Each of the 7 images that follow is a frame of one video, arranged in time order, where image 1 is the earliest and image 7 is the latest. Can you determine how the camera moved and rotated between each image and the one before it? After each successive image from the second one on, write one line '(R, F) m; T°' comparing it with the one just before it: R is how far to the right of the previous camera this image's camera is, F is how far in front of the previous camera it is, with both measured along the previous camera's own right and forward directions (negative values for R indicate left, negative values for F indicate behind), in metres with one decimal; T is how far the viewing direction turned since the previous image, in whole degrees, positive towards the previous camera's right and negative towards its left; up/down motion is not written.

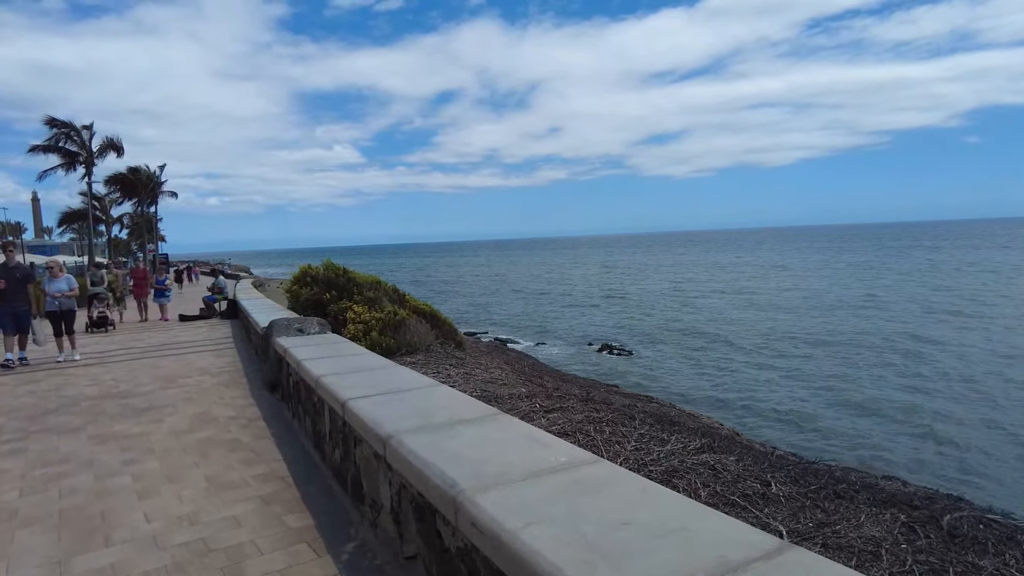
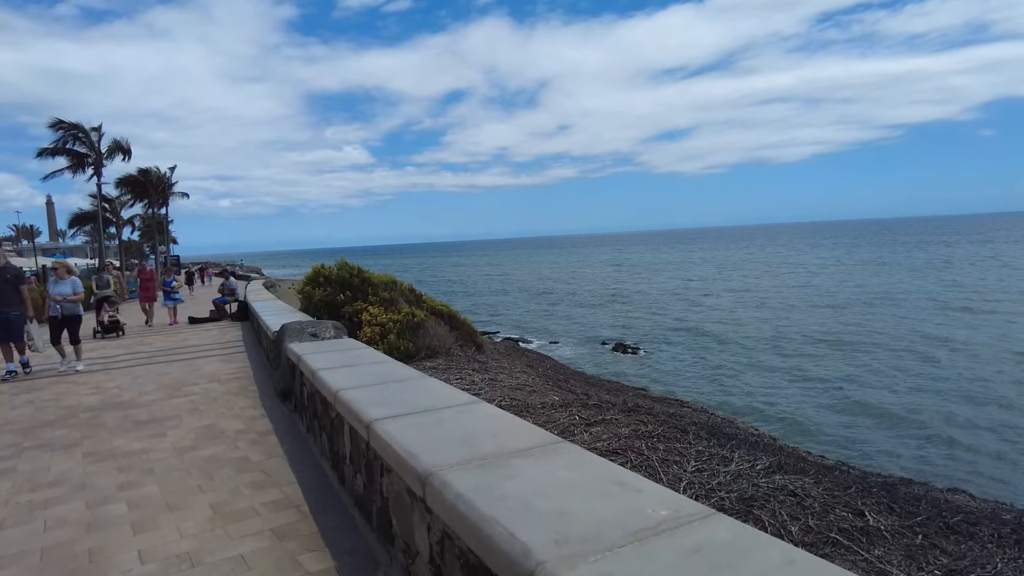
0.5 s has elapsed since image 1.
(-0.2, +0.6) m; -1°
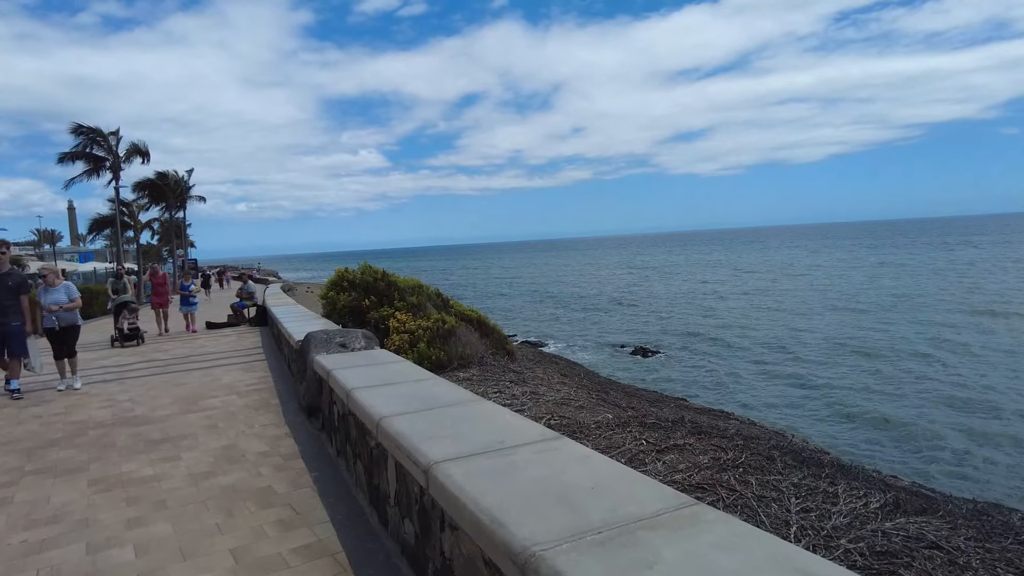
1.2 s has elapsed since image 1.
(-0.3, +0.6) m; -1°
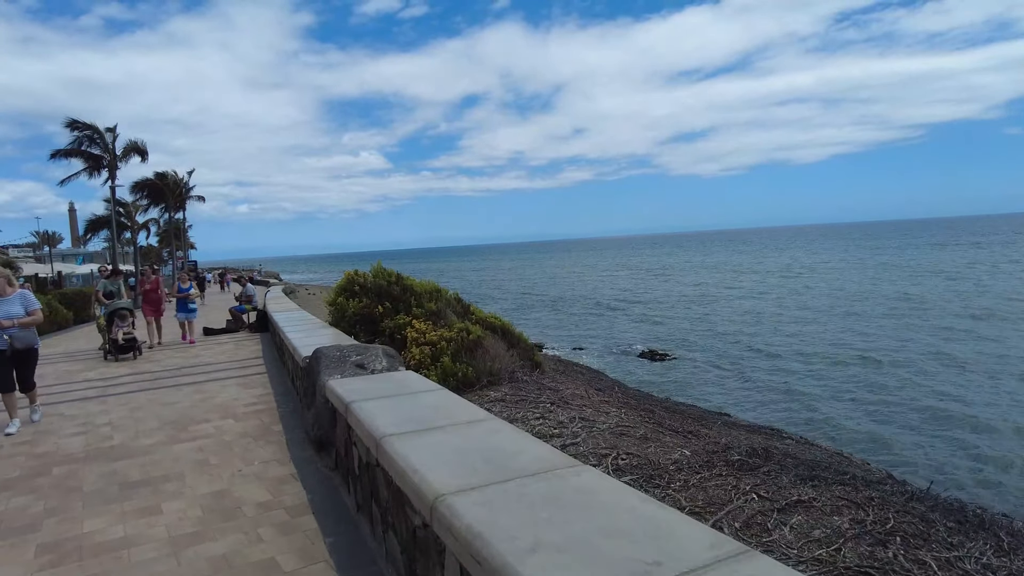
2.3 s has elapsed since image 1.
(-0.4, +1.0) m; 0°
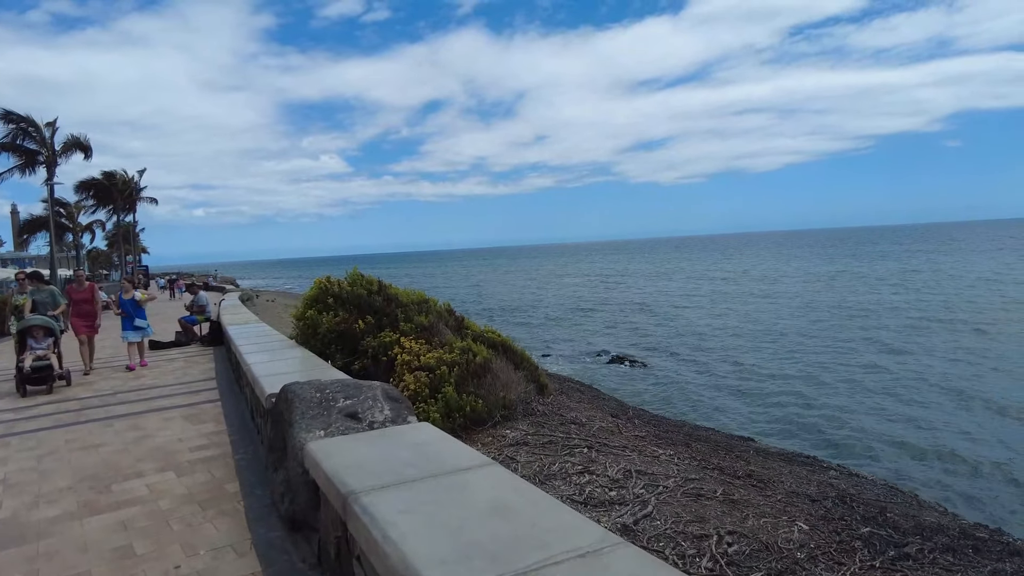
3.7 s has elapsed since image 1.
(-0.5, +1.4) m; +3°
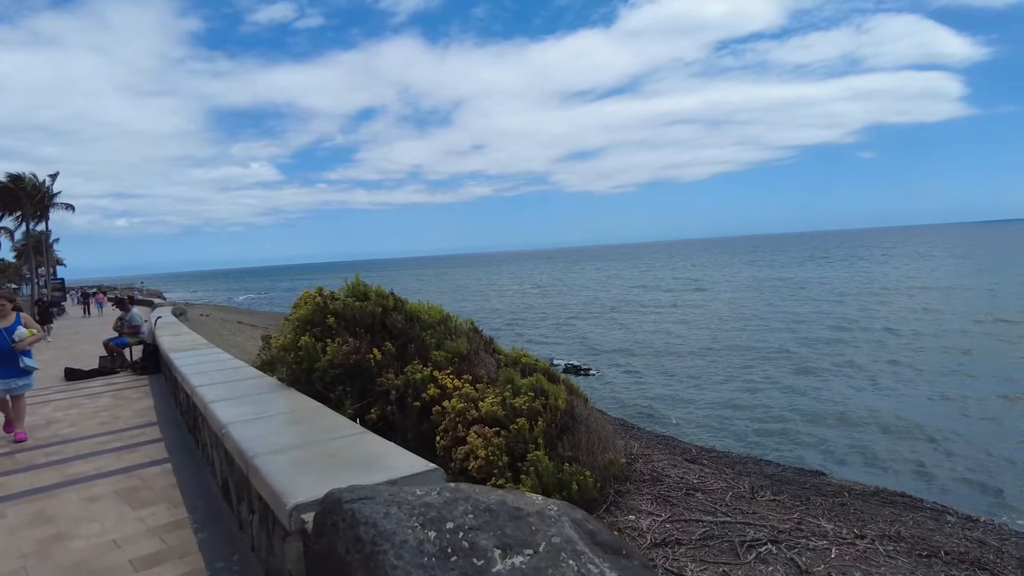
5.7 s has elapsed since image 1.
(-1.0, +1.8) m; +5°
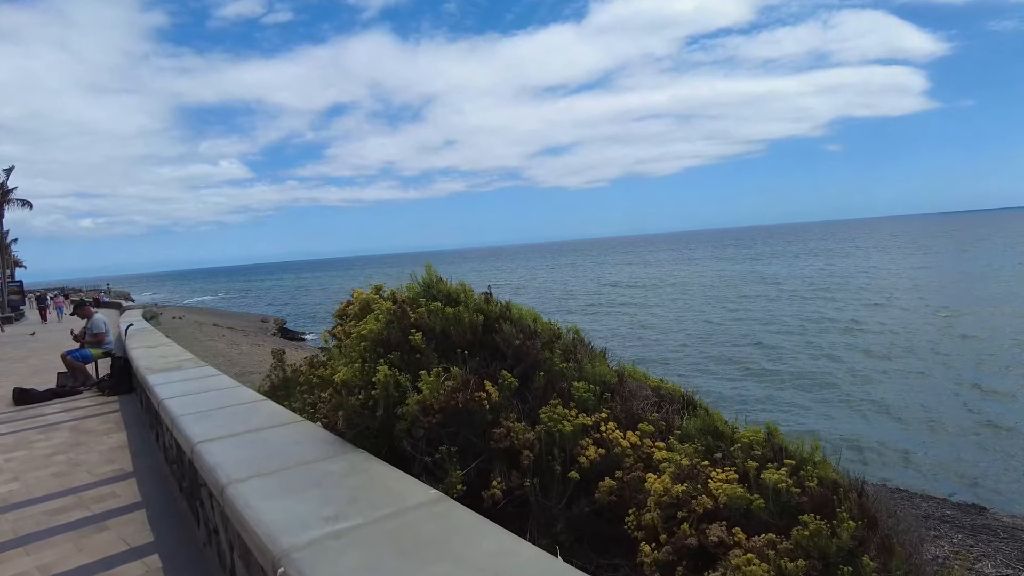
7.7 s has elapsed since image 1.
(-1.0, +1.8) m; +2°
